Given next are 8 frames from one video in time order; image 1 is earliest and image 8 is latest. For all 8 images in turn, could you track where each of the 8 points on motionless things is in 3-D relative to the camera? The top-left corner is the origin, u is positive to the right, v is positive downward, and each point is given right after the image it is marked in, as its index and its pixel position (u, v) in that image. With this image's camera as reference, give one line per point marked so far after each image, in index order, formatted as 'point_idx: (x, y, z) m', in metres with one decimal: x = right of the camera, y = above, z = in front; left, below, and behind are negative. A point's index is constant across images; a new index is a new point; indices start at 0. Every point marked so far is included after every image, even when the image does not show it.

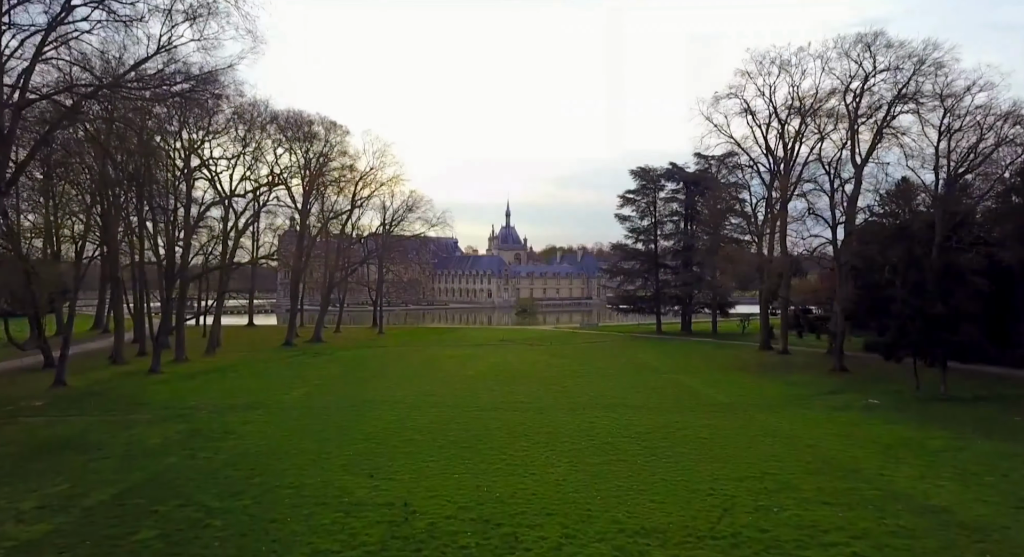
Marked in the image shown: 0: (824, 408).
0: (+8.0, -3.3, +15.2) m
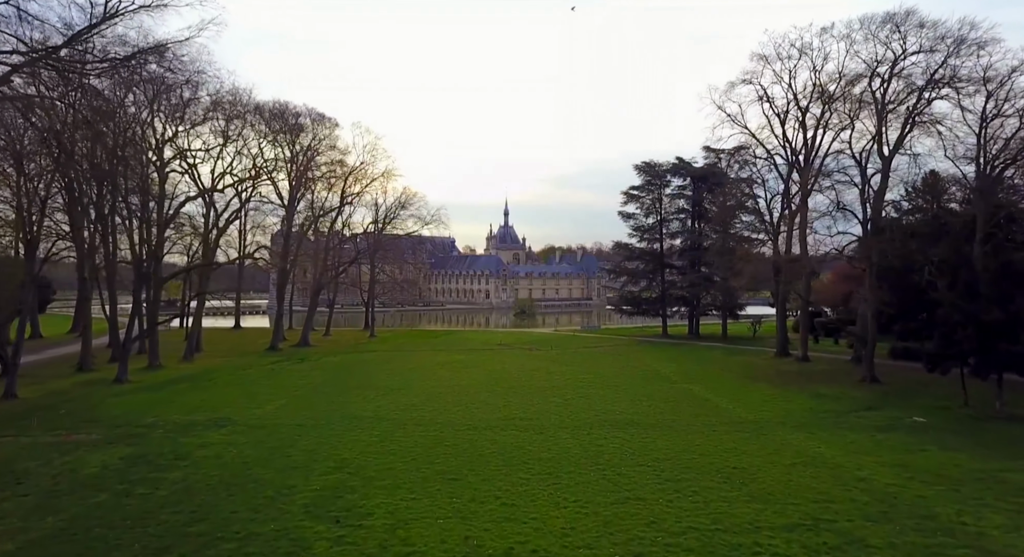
0: (+7.9, -3.4, +13.3) m
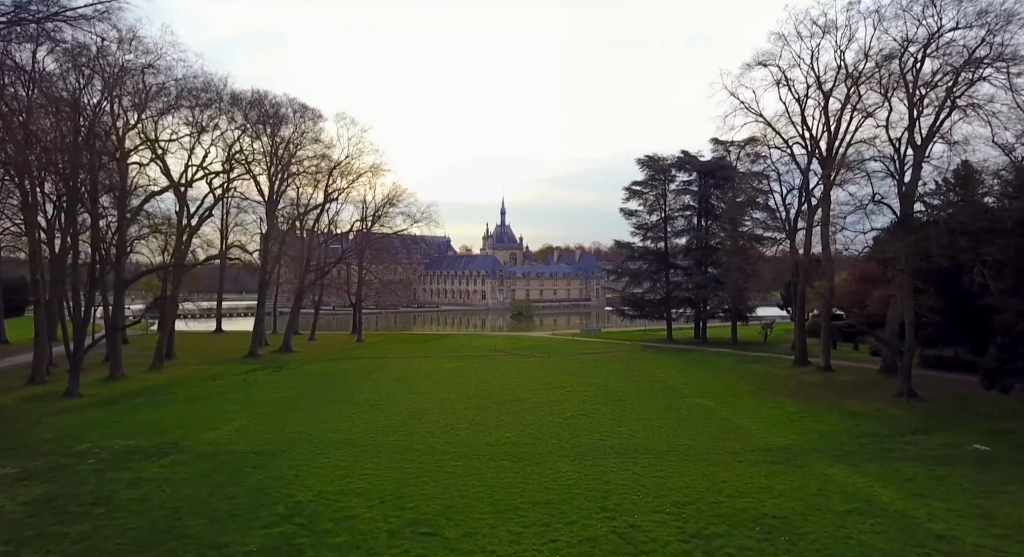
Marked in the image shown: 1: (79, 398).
0: (+7.7, -3.4, +11.3) m
1: (-14.4, -4.0, +19.7) m
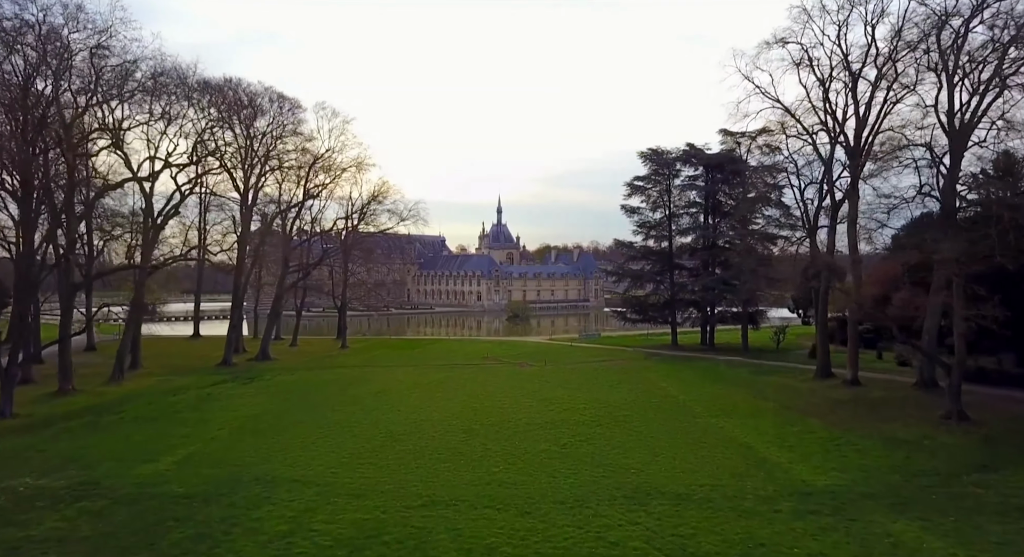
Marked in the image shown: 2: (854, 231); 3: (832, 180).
0: (+7.5, -3.5, +9.1) m
1: (-14.7, -4.1, +17.4) m
2: (+10.9, +1.5, +18.7) m
3: (+10.8, +3.3, +20.0) m
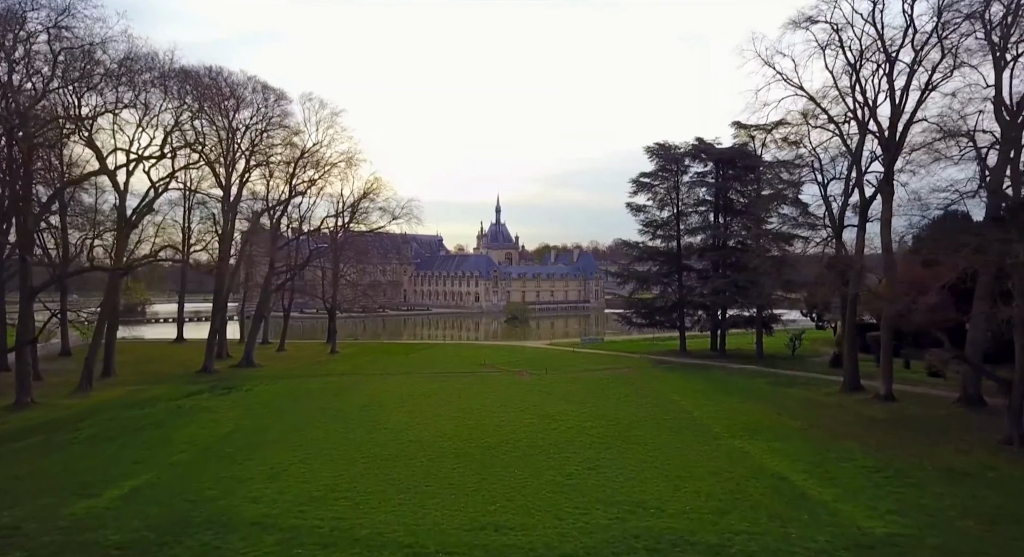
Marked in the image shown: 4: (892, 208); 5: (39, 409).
0: (+7.5, -3.7, +7.3) m
1: (-14.7, -4.2, +15.6) m
2: (+10.8, +1.4, +17.0) m
3: (+10.8, +3.2, +18.2) m
4: (+10.9, +2.0, +16.9) m
5: (-15.5, -4.3, +19.3) m
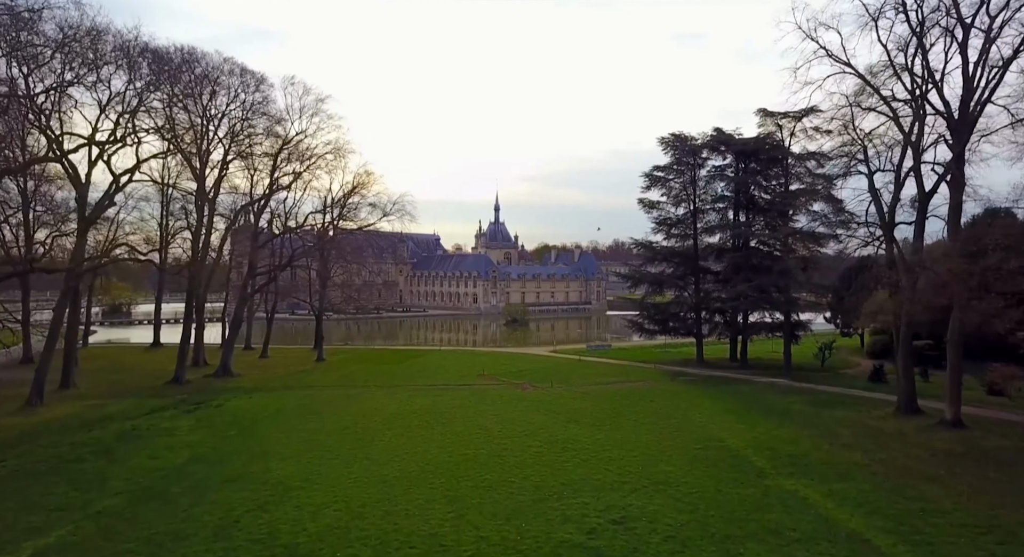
0: (+7.6, -3.8, +4.9) m
1: (-14.6, -4.3, +13.1) m
2: (+10.9, +1.2, +14.6) m
3: (+10.9, +3.1, +15.8) m
4: (+11.0, +1.9, +14.5) m
5: (-15.4, -4.3, +16.8) m
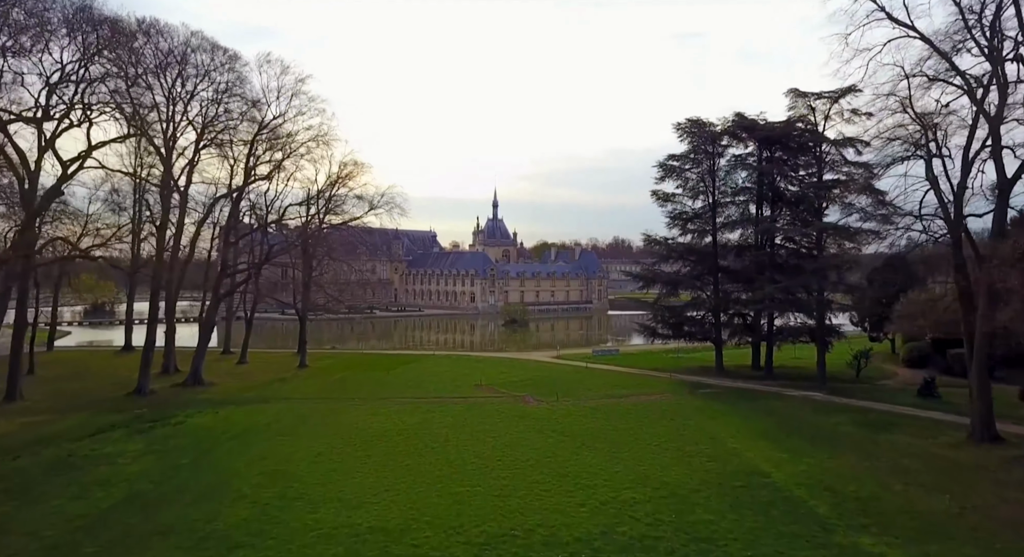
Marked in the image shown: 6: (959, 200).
0: (+7.7, -3.9, +2.4) m
1: (-14.6, -4.3, +10.5) m
2: (+11.0, +1.2, +12.1) m
3: (+11.0, +3.0, +13.3) m
4: (+11.1, +1.8, +12.0) m
5: (-15.3, -4.3, +14.3) m
6: (+11.1, +1.9, +14.7) m
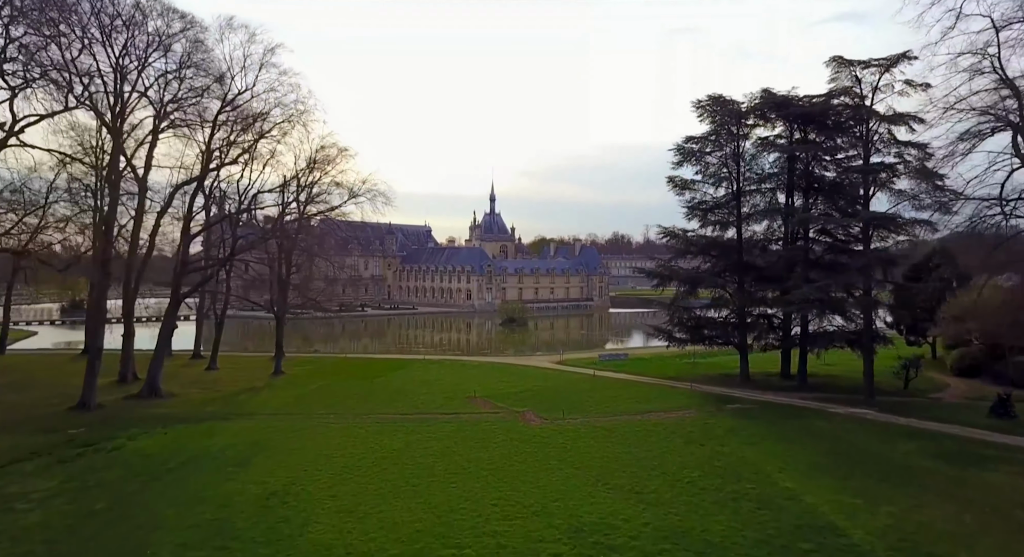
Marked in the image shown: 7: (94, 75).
0: (+7.7, -3.9, -0.4) m
1: (-14.6, -4.3, +7.7) m
2: (+11.0, +1.2, +9.3) m
3: (+11.0, +3.0, +10.5) m
4: (+11.1, +1.8, +9.2) m
5: (-15.3, -4.3, +11.4) m
6: (+11.0, +2.0, +11.9) m
7: (-13.9, +6.7, +19.6) m
